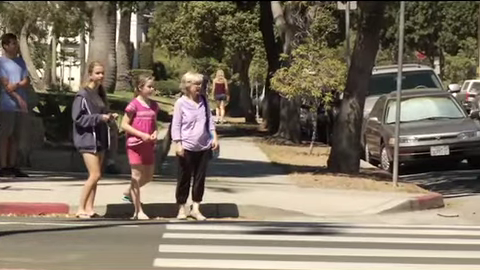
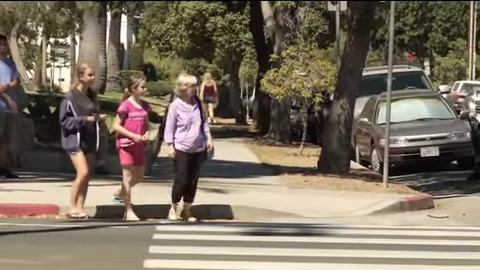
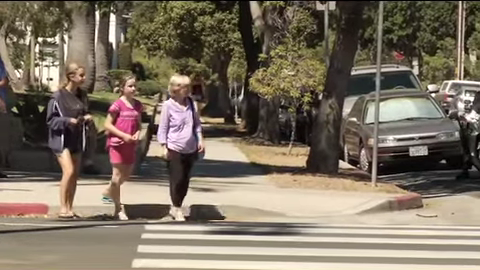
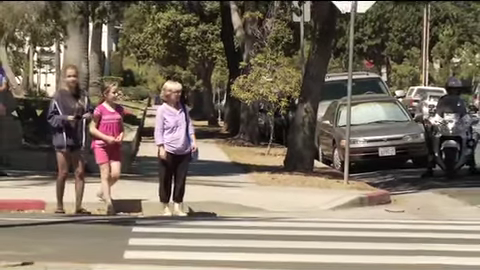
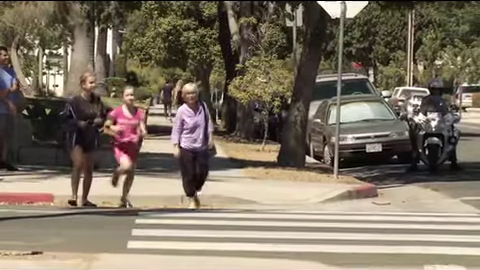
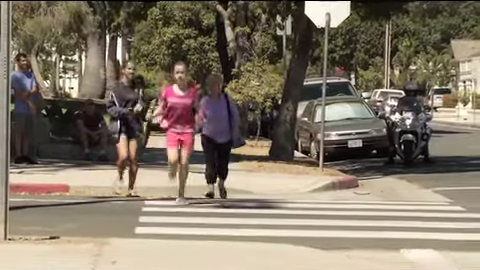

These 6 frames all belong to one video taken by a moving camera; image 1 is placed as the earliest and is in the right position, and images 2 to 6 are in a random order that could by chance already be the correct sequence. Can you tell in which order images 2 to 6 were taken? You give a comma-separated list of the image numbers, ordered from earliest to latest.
2, 3, 4, 5, 6
